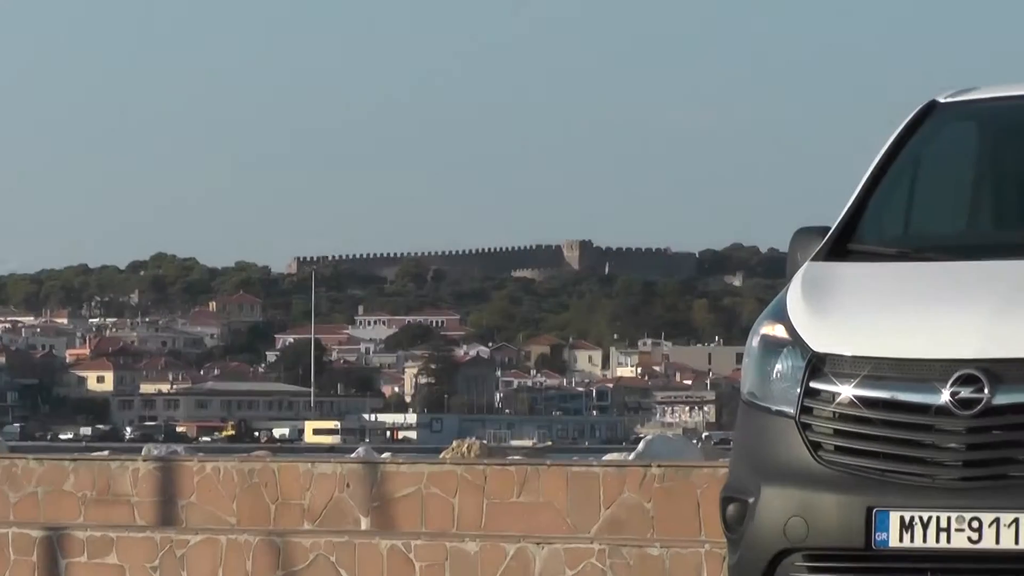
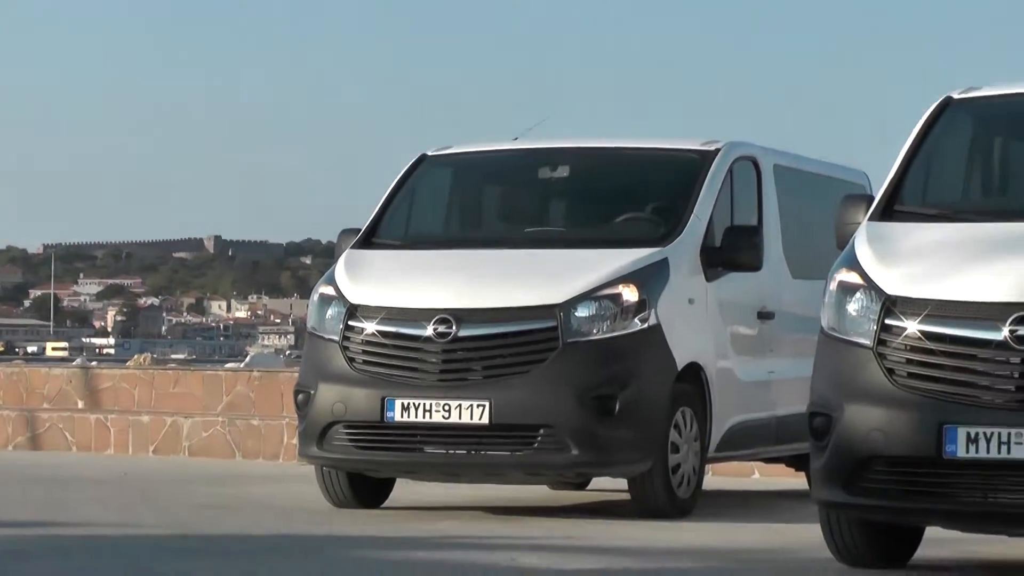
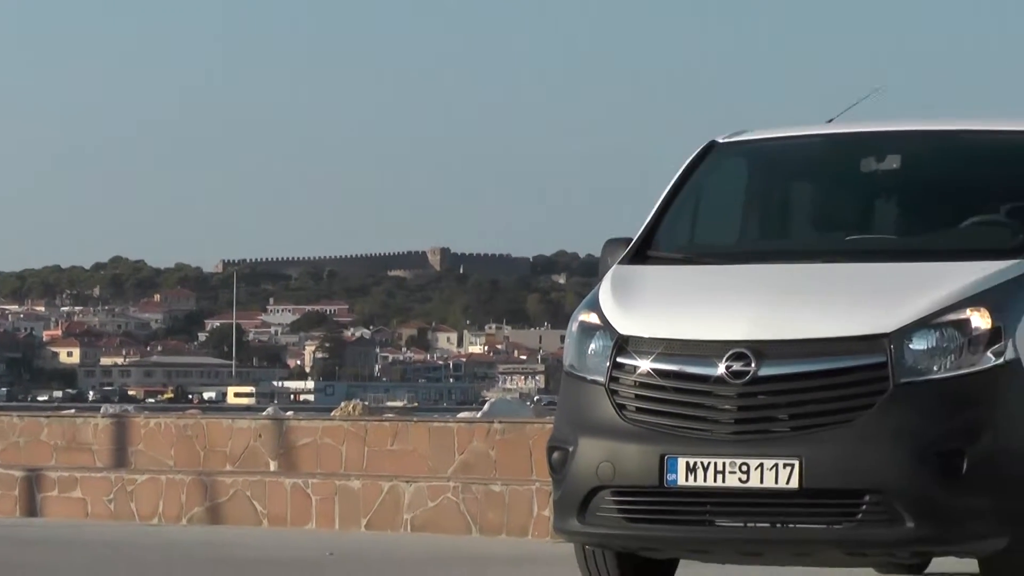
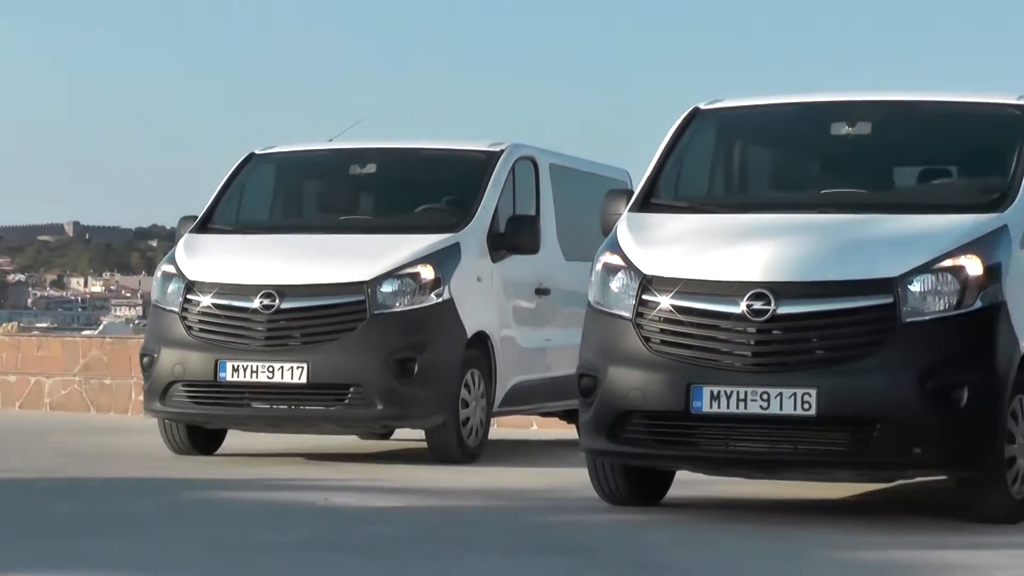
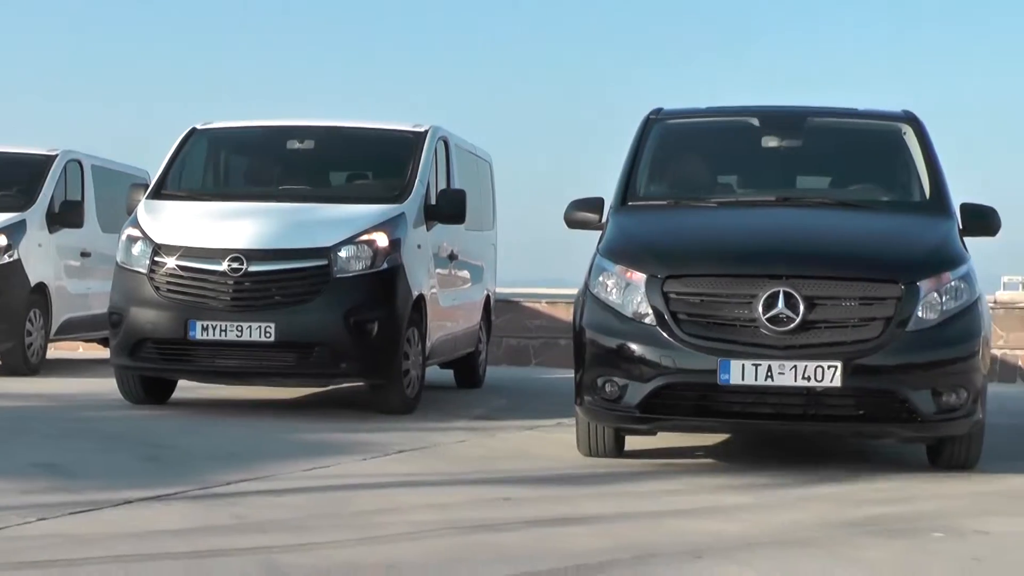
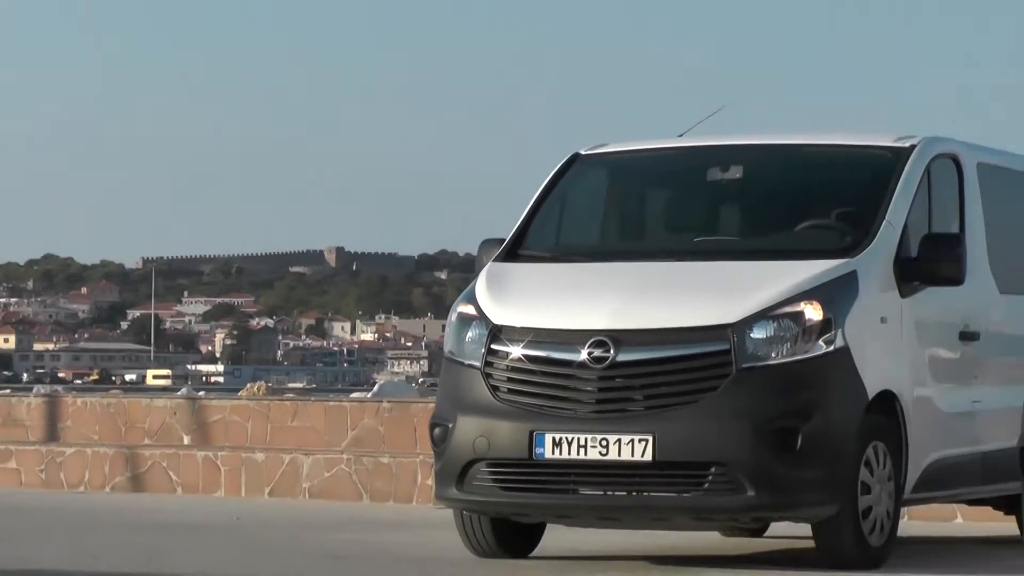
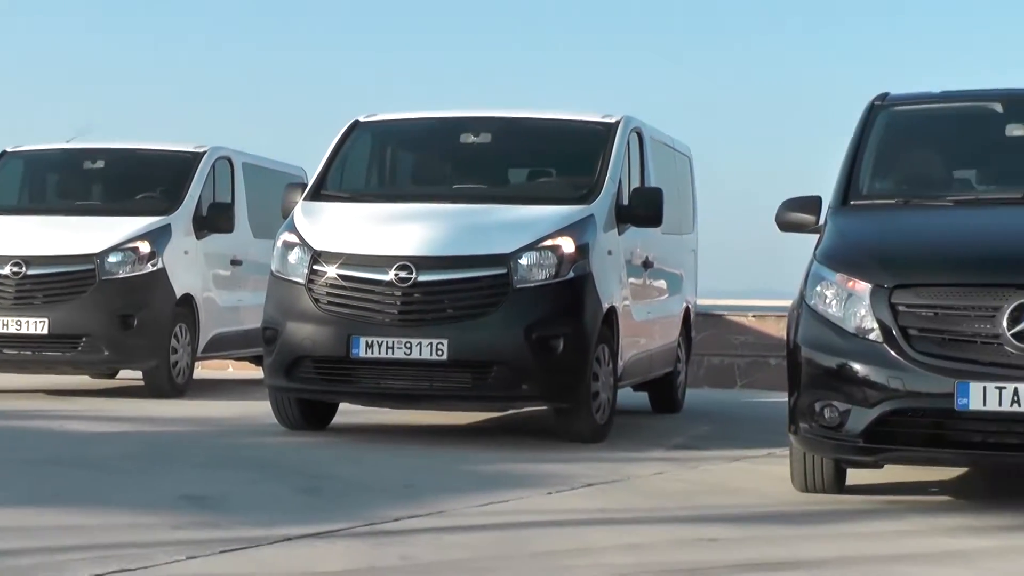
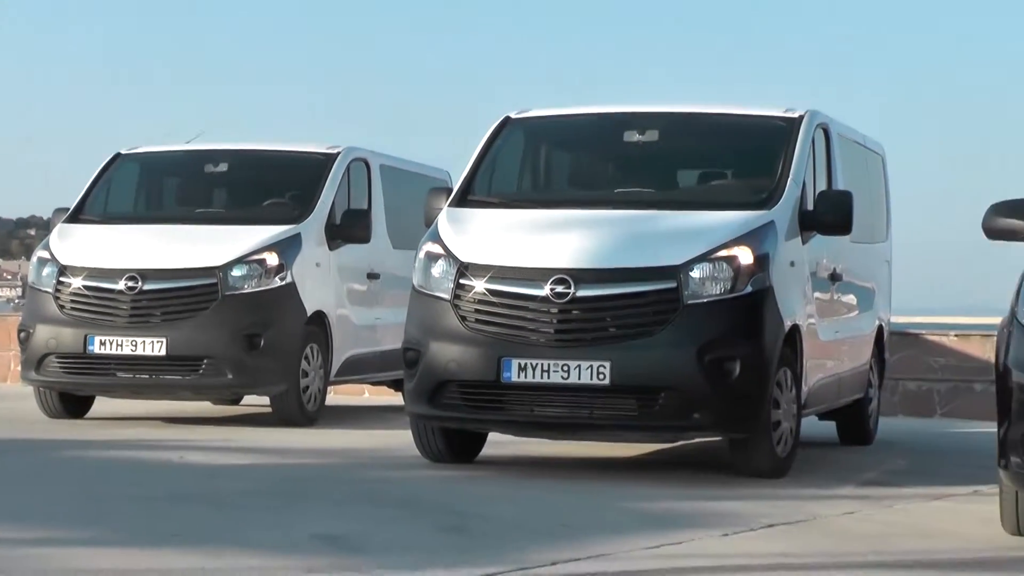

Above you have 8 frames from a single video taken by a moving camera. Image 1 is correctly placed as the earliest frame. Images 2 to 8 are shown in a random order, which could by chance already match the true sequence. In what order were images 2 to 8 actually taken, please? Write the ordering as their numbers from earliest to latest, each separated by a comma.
3, 6, 2, 4, 8, 7, 5
